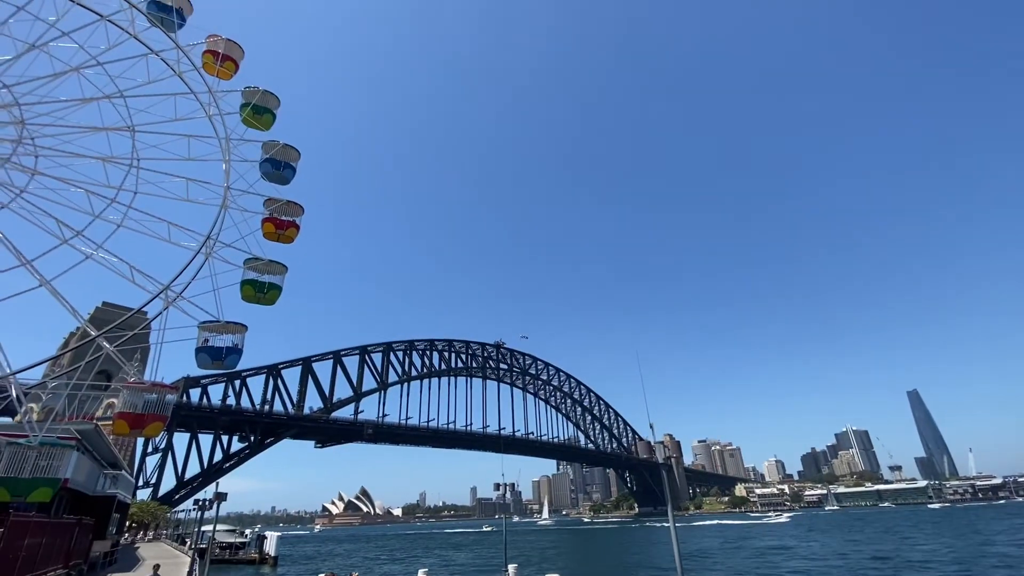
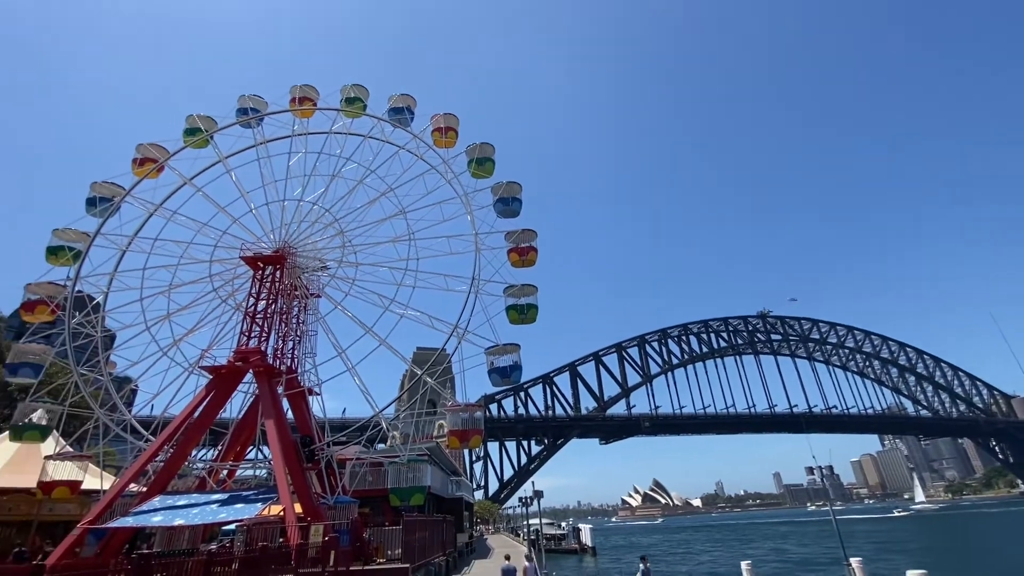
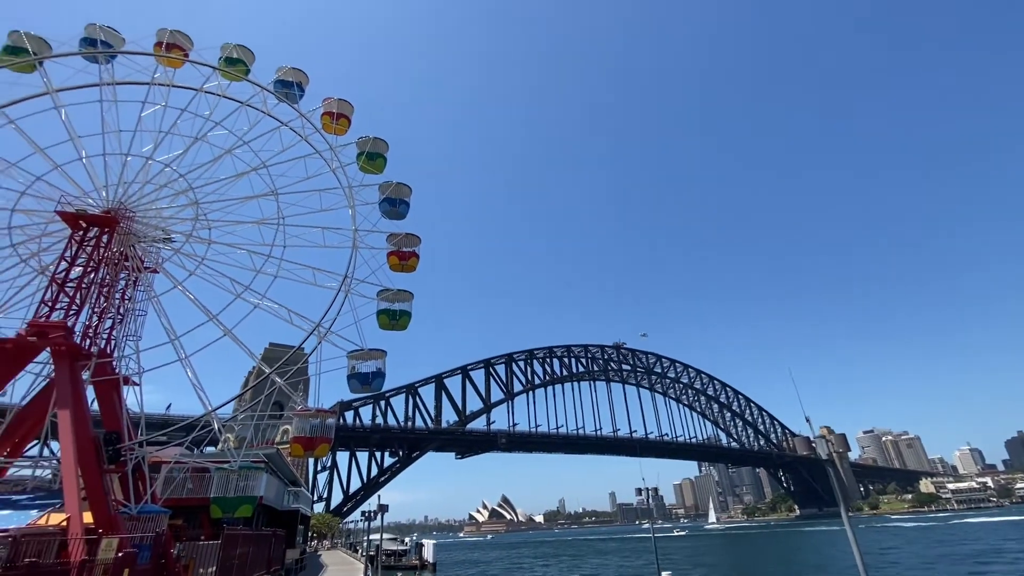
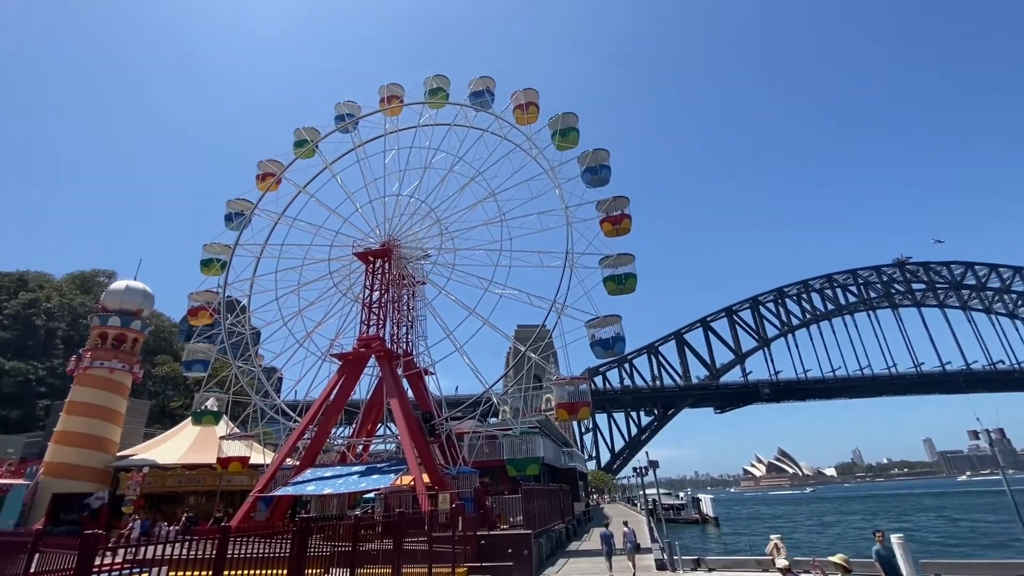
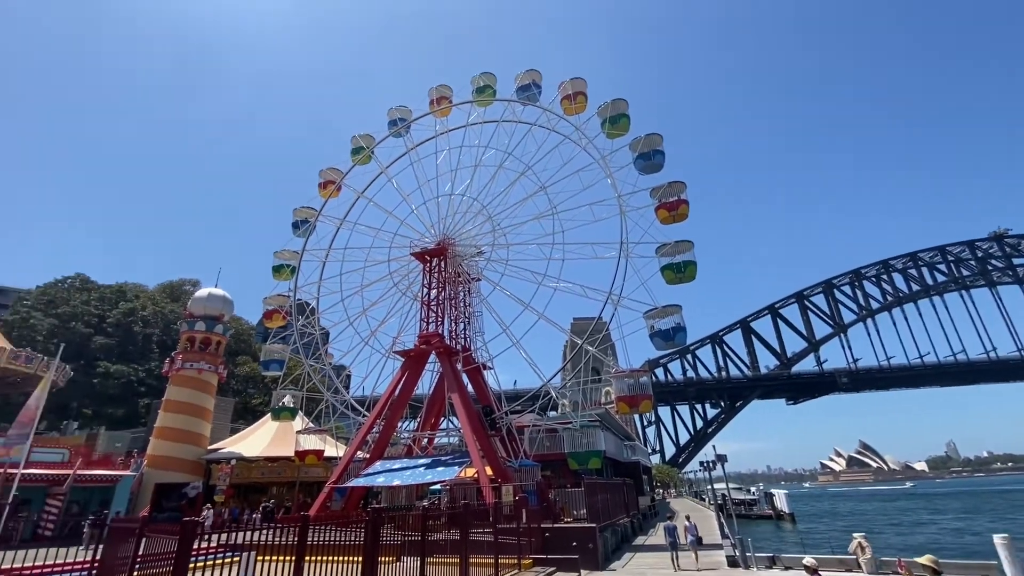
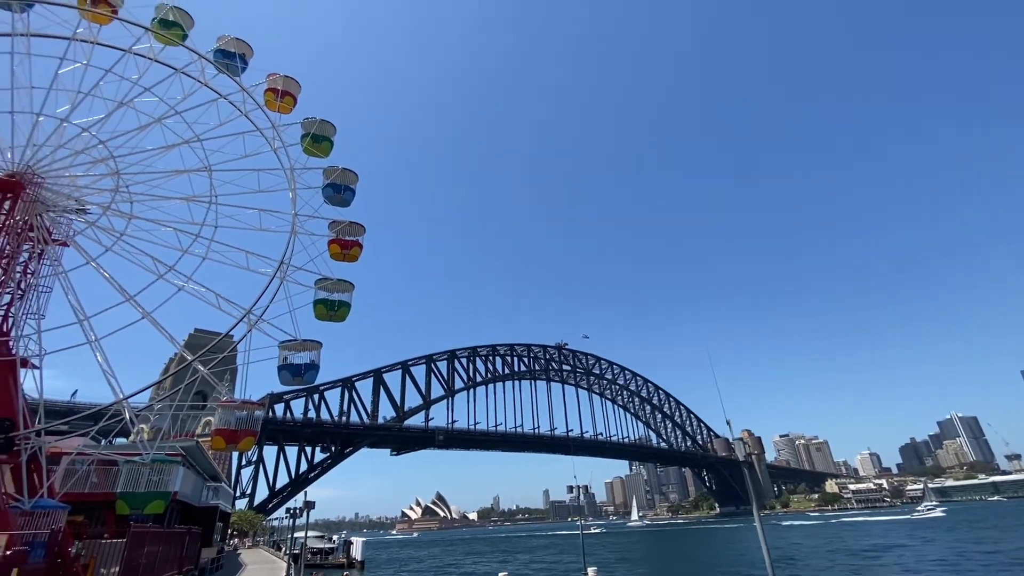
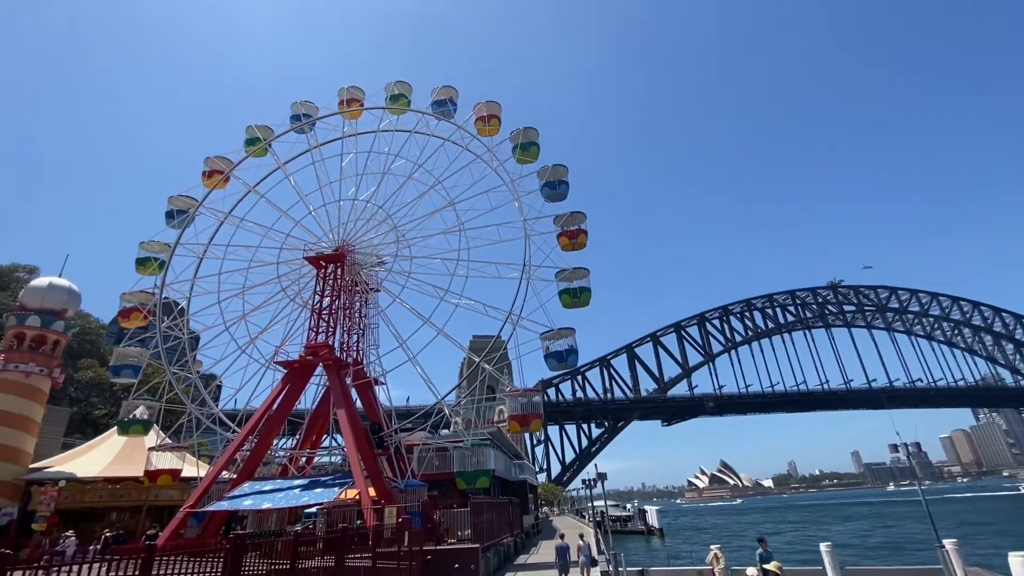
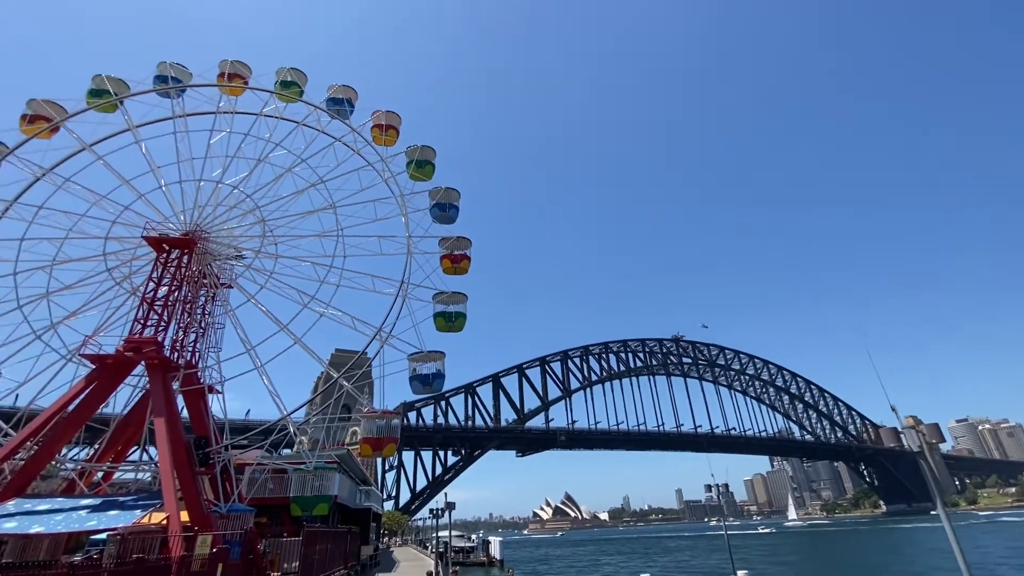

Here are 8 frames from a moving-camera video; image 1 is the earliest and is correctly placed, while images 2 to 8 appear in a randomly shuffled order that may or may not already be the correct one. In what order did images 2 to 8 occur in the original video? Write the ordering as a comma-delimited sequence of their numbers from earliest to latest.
6, 3, 8, 2, 7, 4, 5
